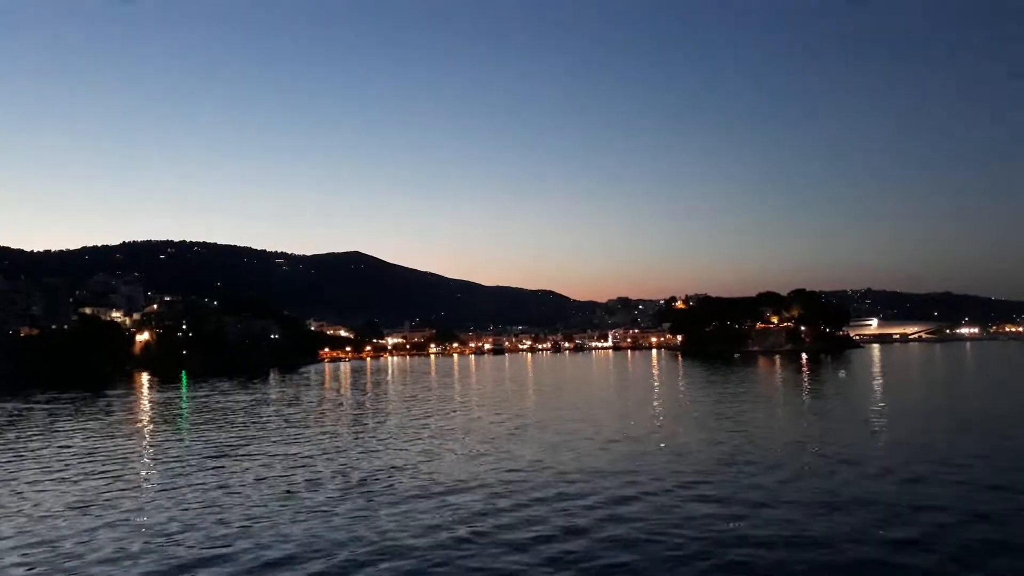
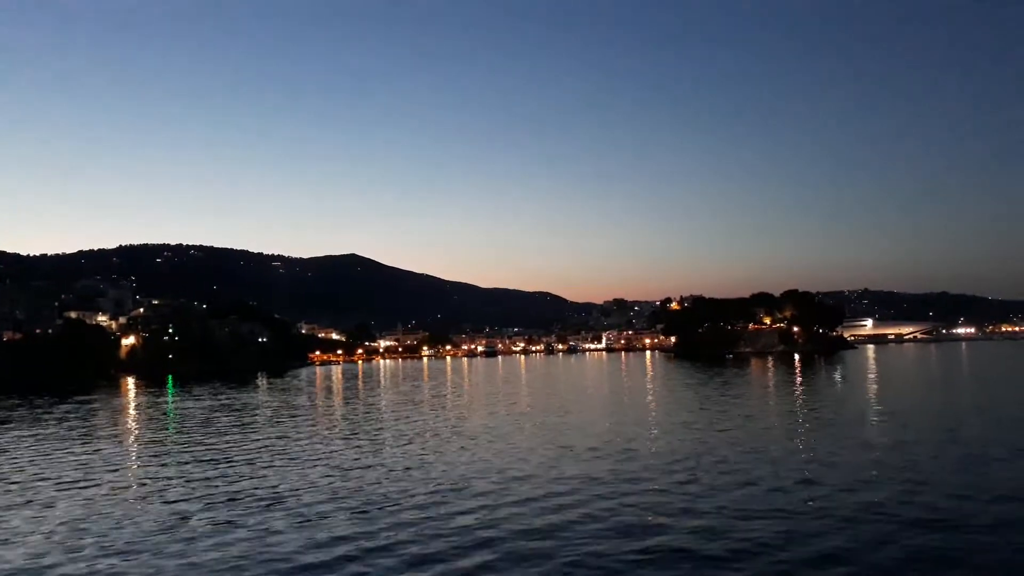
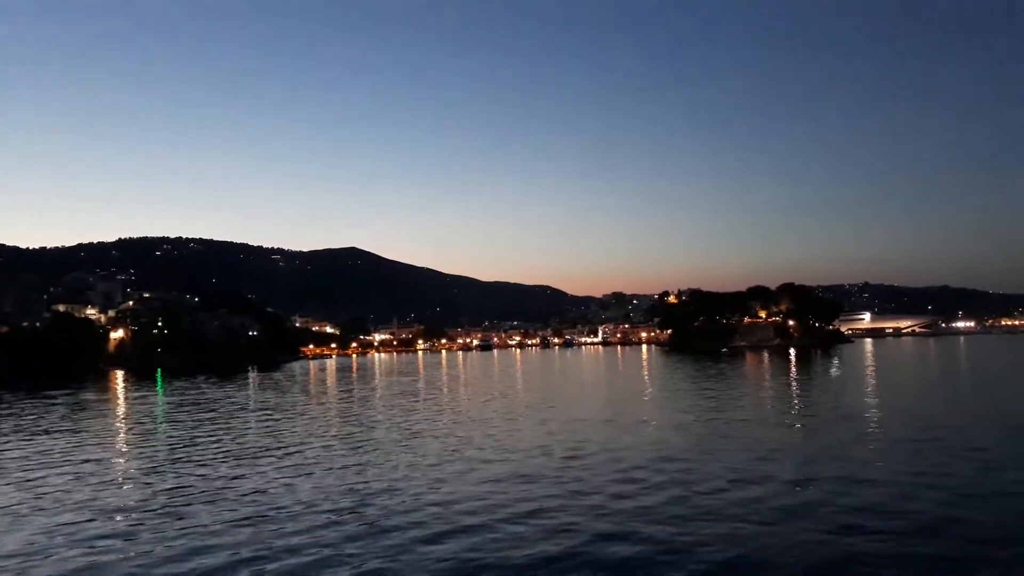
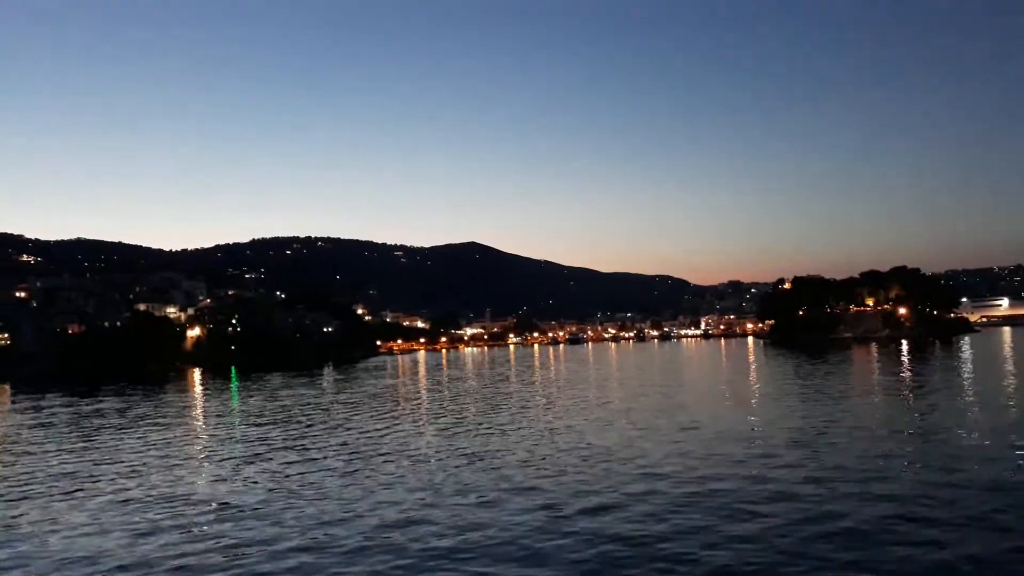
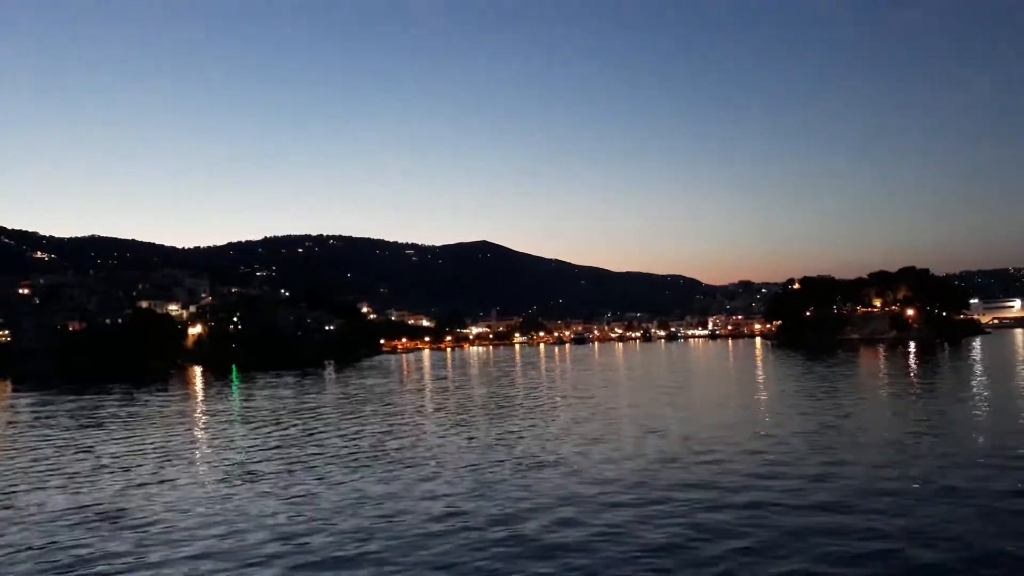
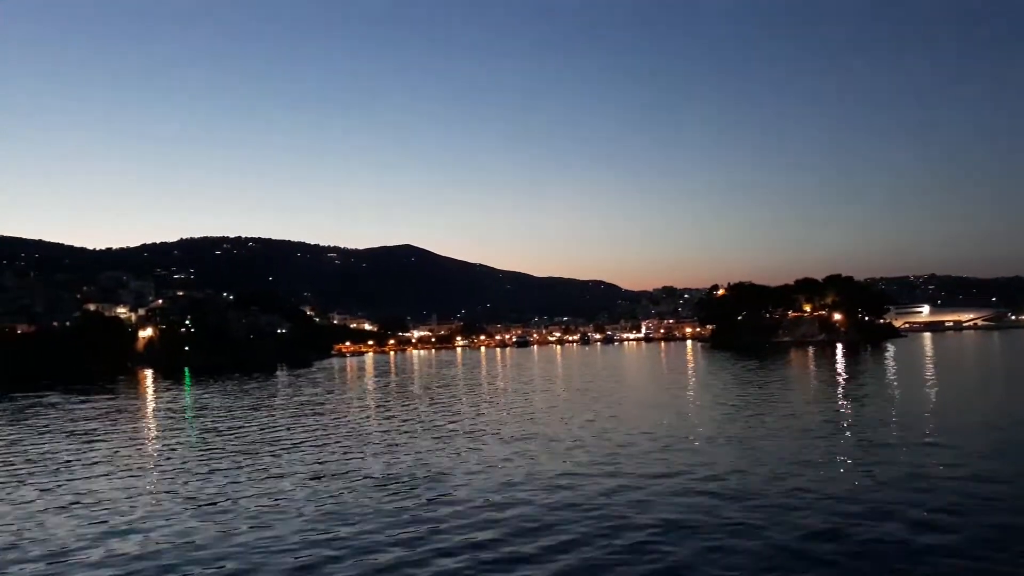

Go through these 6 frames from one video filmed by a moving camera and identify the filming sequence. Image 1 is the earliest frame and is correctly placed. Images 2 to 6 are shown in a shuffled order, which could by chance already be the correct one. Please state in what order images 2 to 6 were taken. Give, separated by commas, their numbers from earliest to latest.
2, 3, 6, 4, 5
